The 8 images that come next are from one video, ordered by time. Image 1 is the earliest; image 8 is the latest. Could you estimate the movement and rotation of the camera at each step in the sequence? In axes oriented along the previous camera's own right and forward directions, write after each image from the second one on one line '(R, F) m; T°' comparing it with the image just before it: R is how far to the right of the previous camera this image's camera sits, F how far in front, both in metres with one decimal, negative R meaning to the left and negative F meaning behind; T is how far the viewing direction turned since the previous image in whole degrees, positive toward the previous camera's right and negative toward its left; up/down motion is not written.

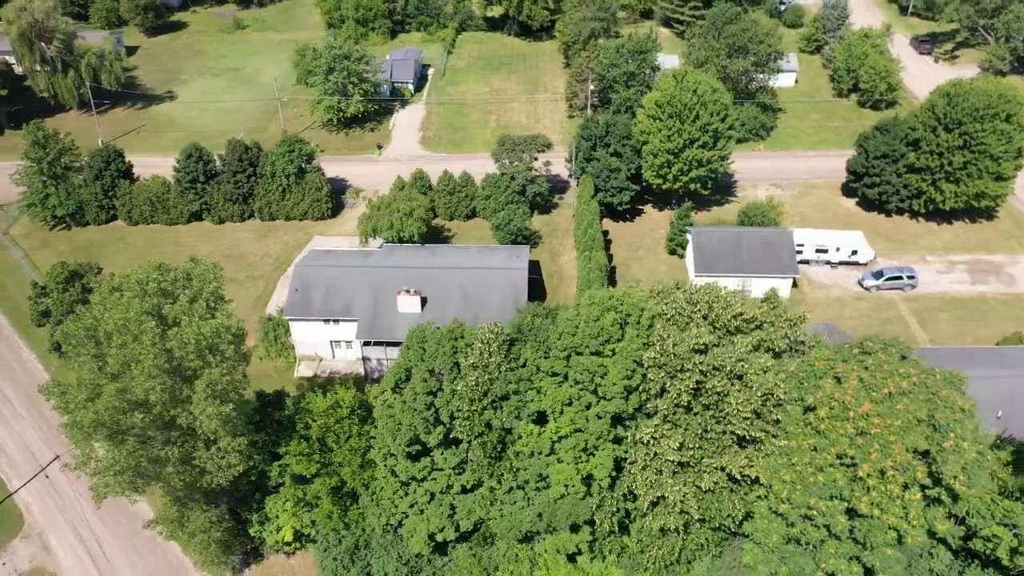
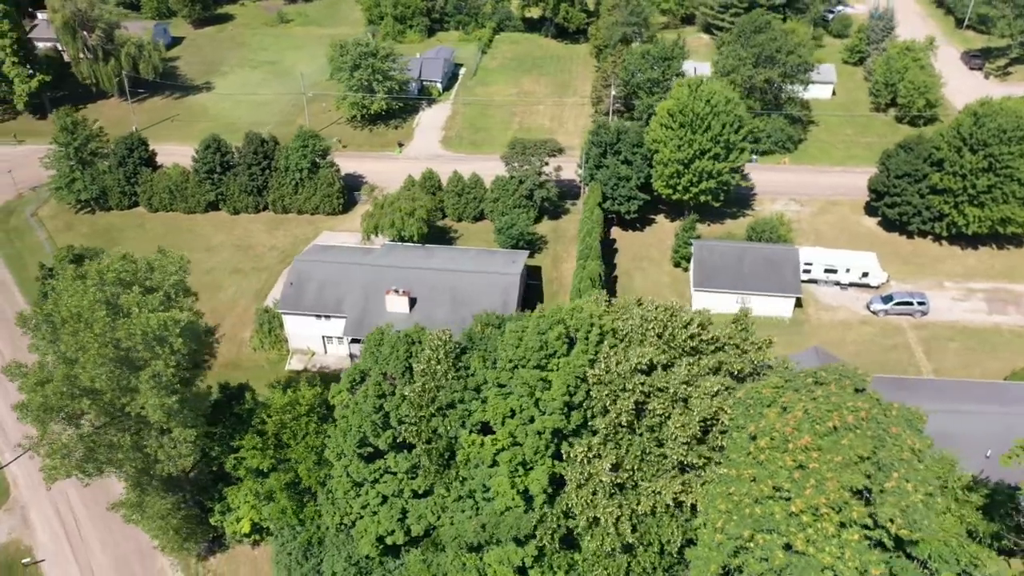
(+3.2, +0.4) m; -4°
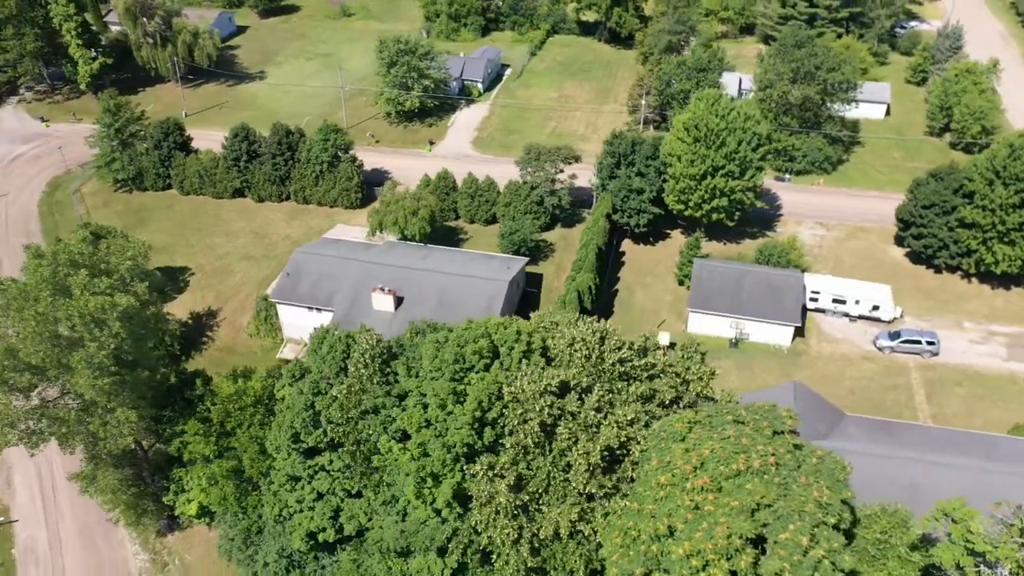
(+4.6, +0.5) m; -6°
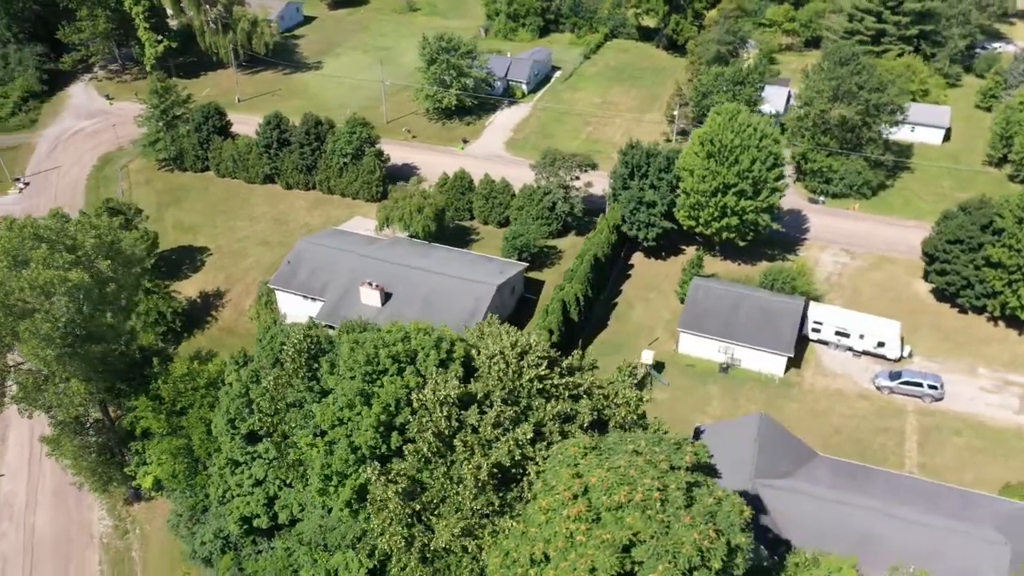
(+4.8, +0.6) m; -6°
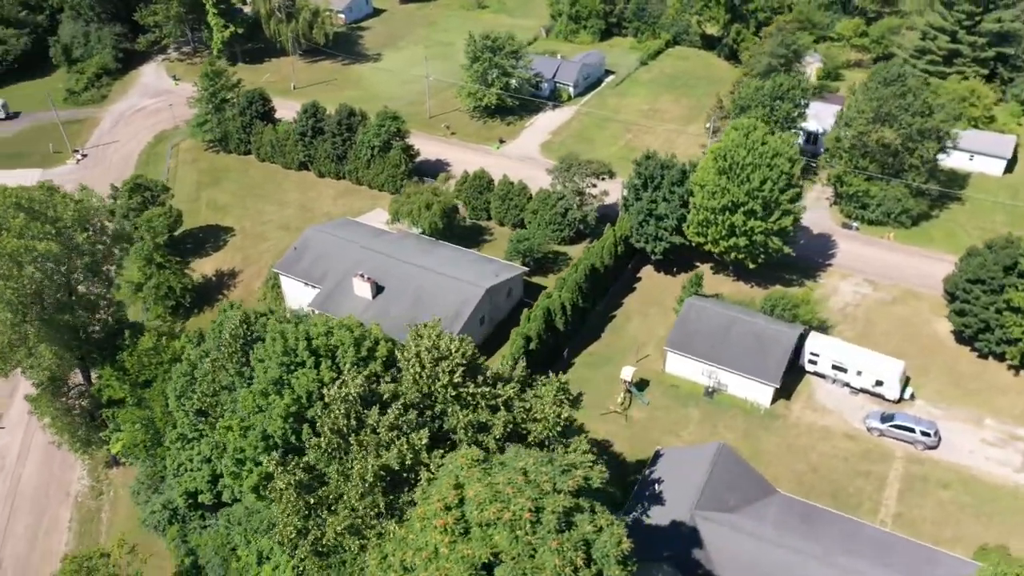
(+4.8, +0.5) m; -6°
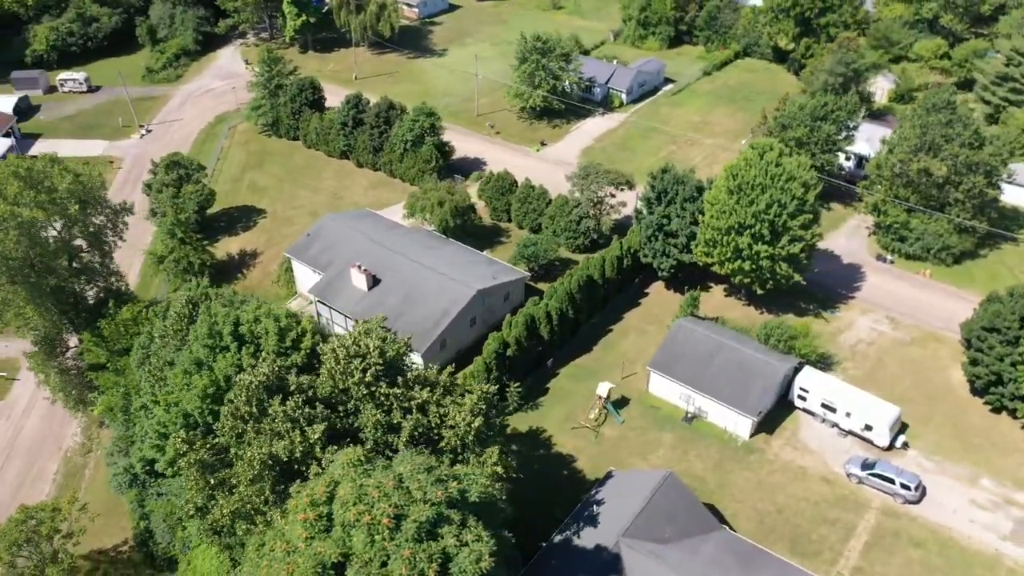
(+5.1, +0.5) m; -7°
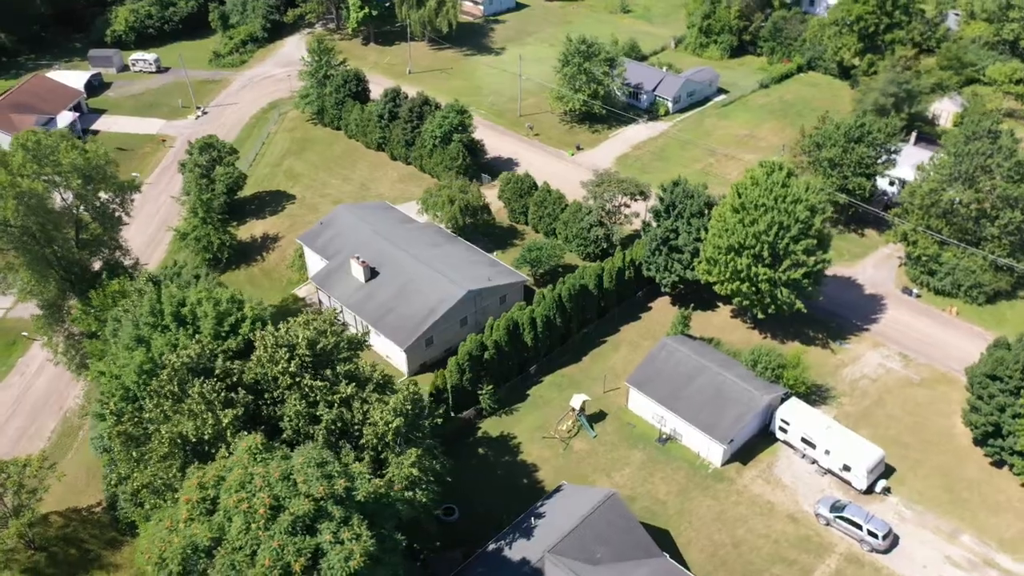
(+4.6, +0.5) m; -6°
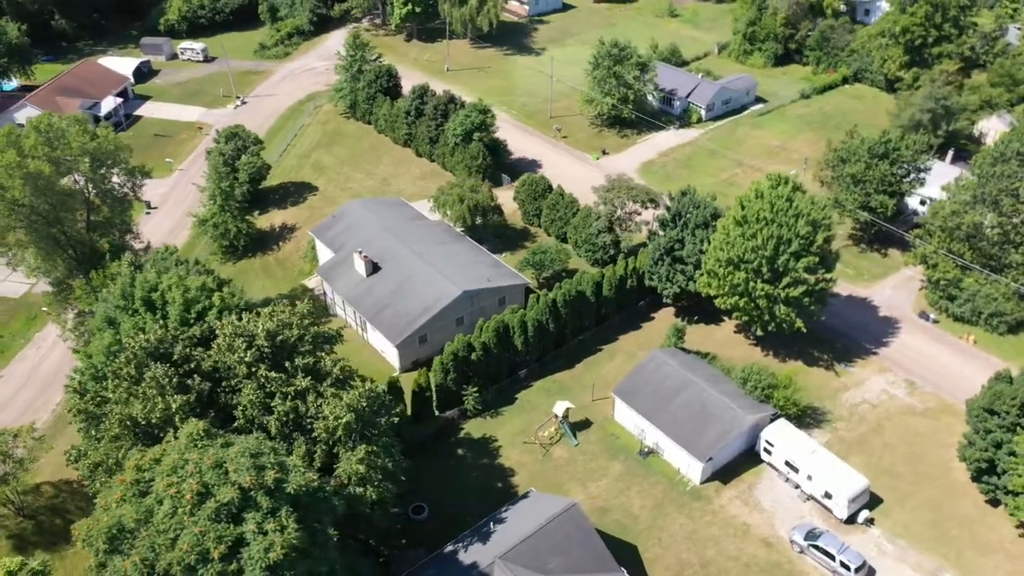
(+3.0, +0.3) m; -4°
